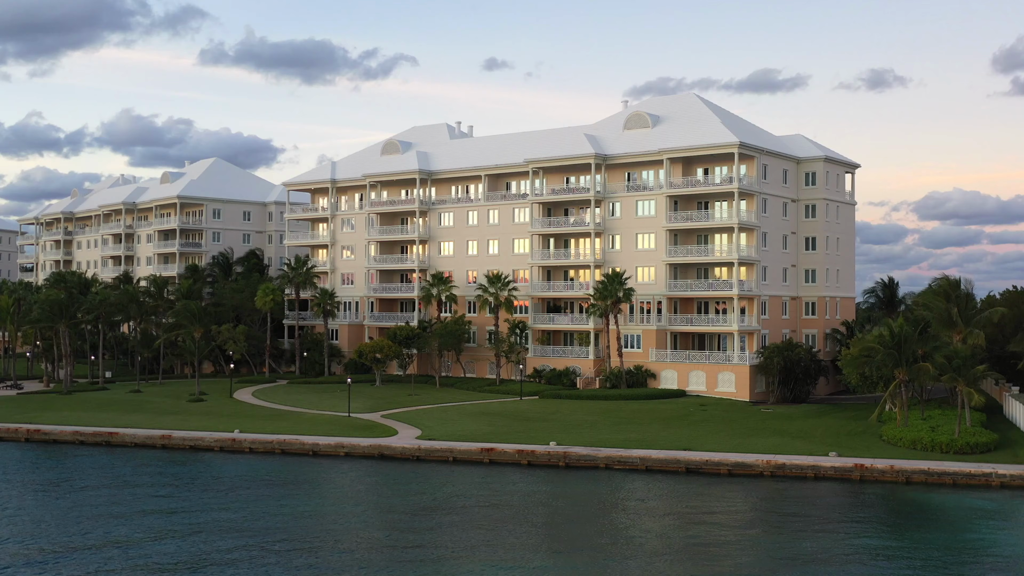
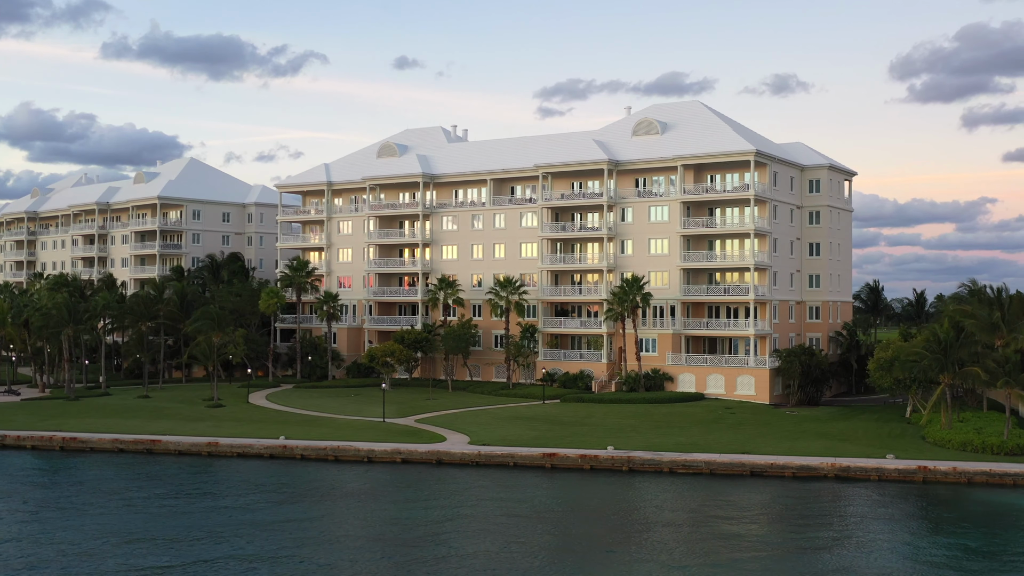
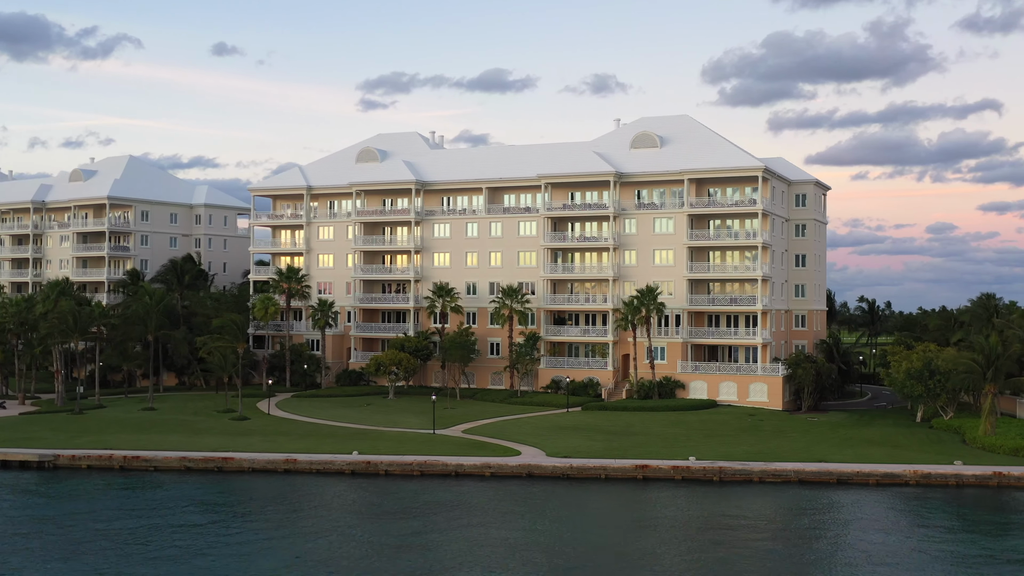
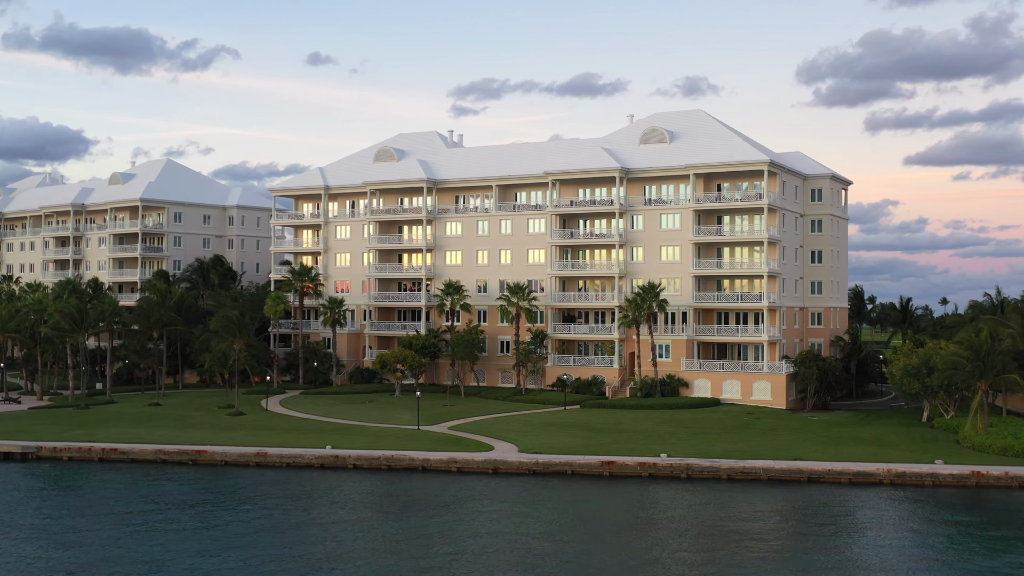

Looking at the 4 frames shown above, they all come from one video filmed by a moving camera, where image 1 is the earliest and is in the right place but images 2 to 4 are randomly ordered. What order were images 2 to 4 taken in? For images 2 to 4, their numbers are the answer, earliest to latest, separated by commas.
2, 4, 3
